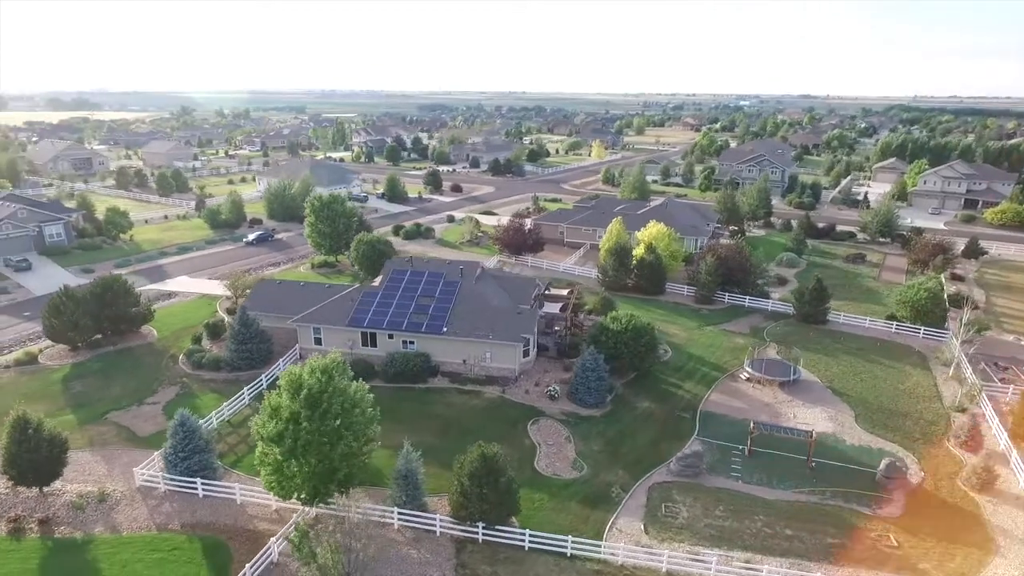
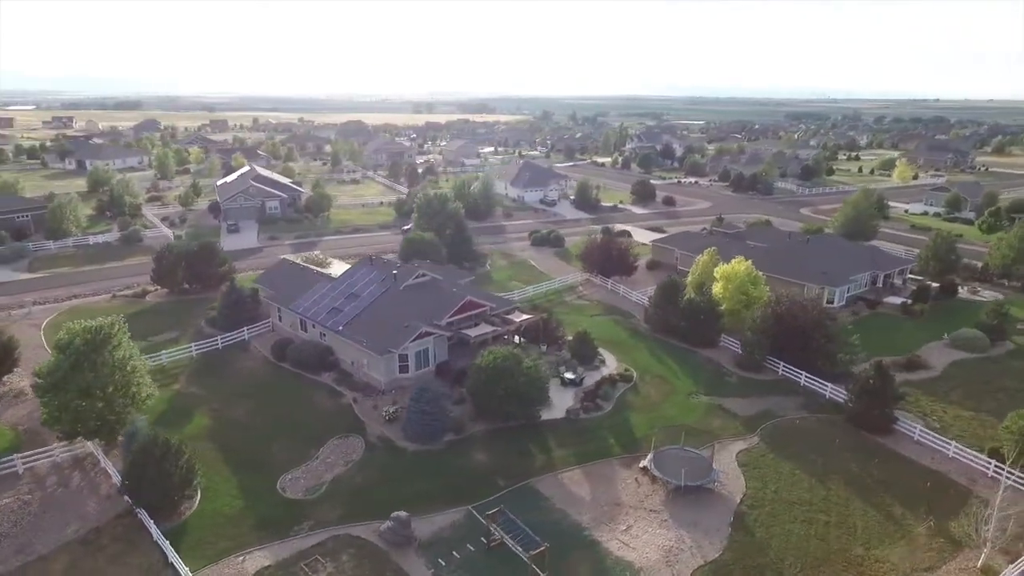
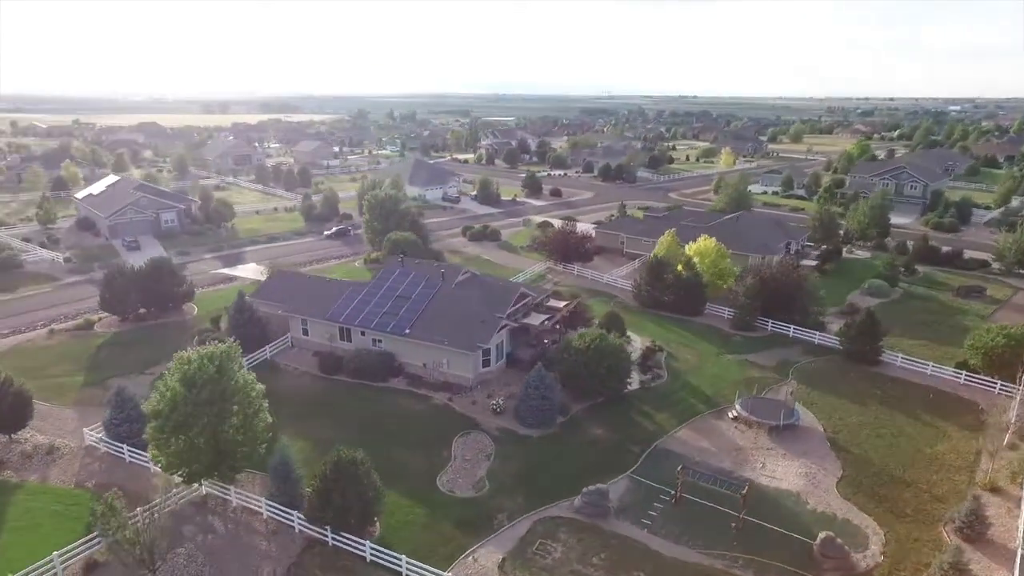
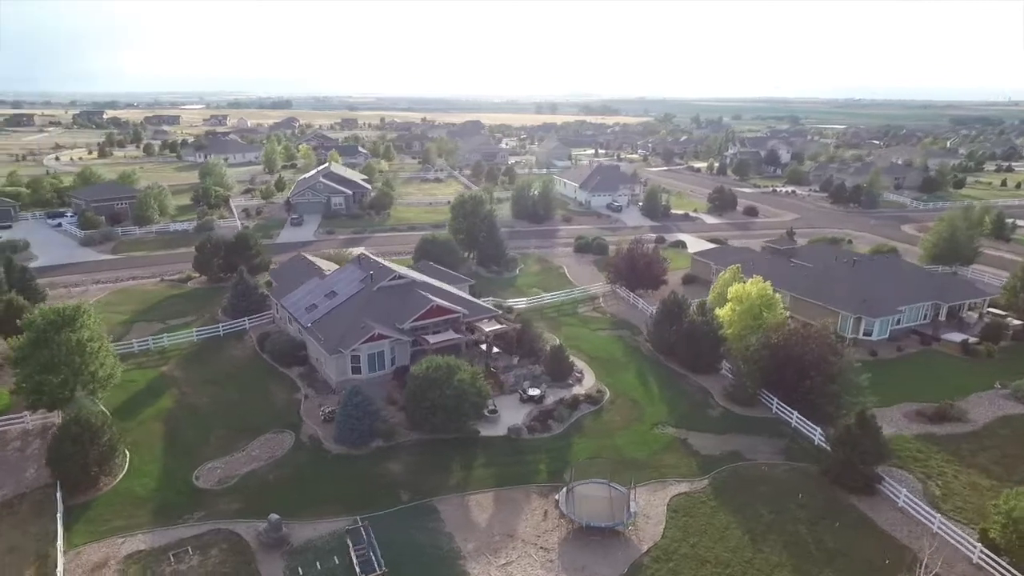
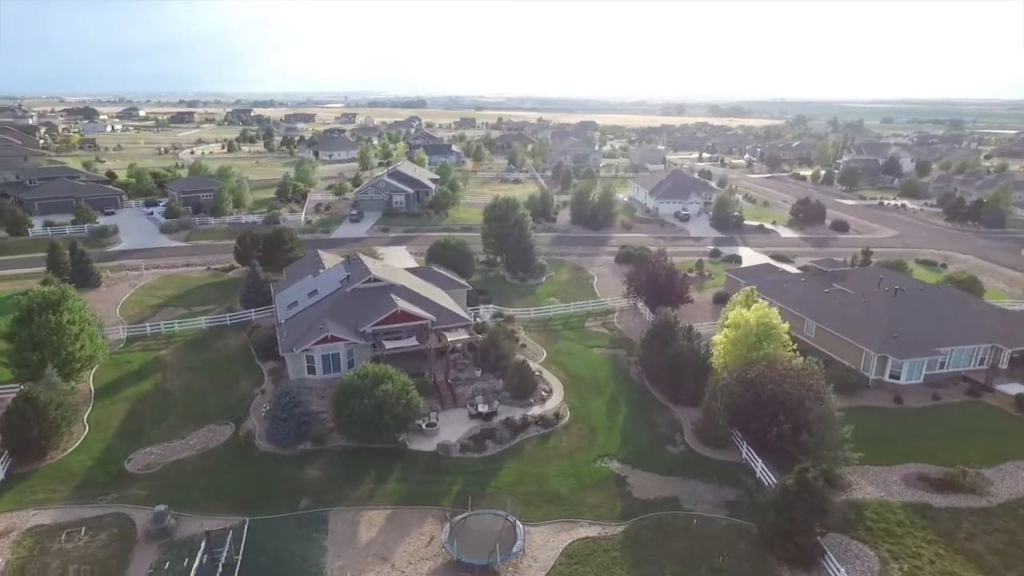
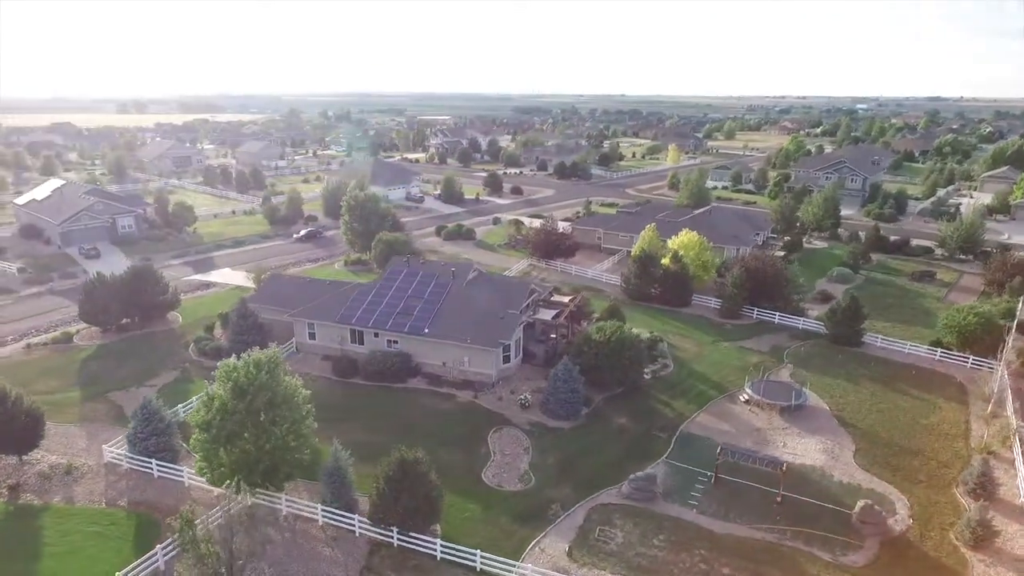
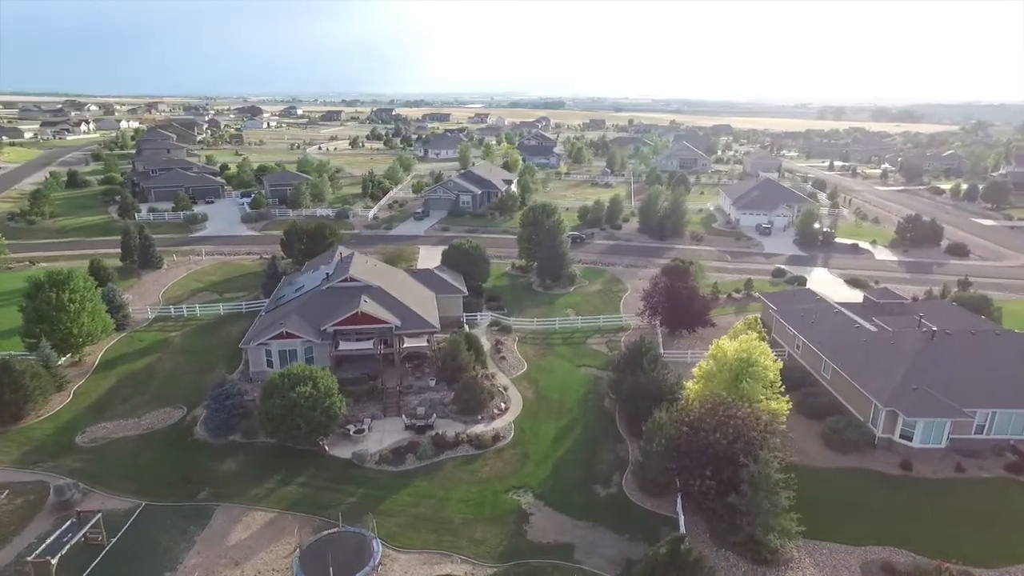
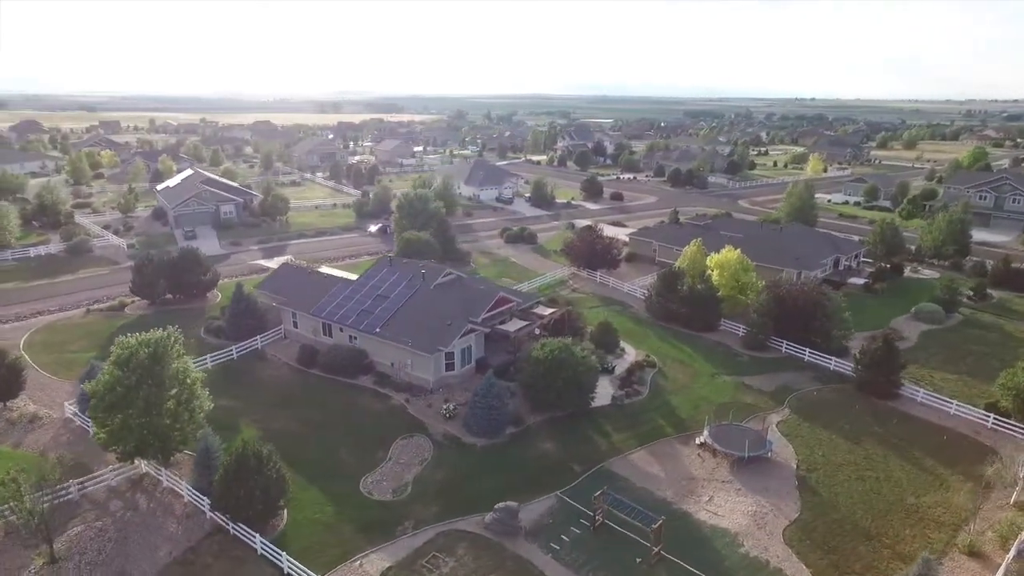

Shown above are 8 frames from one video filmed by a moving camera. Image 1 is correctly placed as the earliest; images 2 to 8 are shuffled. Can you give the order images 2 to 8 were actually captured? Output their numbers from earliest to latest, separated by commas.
6, 3, 8, 2, 4, 5, 7
